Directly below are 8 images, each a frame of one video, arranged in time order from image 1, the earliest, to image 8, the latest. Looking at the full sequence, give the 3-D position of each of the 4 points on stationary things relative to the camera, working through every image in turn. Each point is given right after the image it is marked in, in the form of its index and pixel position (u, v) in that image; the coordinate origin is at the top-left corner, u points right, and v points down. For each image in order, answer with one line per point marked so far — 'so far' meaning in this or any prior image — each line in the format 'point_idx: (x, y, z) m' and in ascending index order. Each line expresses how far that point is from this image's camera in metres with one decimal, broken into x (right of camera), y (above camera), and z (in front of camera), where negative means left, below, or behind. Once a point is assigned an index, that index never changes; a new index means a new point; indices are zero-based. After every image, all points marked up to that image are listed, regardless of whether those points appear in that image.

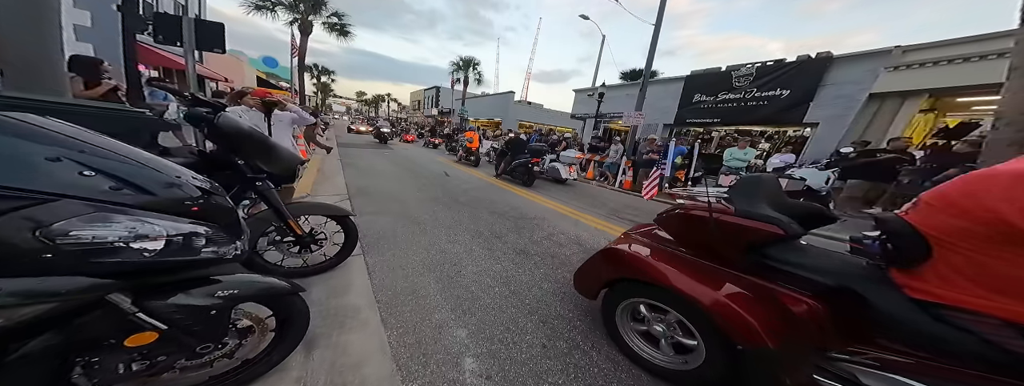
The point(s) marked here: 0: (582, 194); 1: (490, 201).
0: (+1.7, 0.0, +6.3) m
1: (-0.5, -0.2, +5.0) m
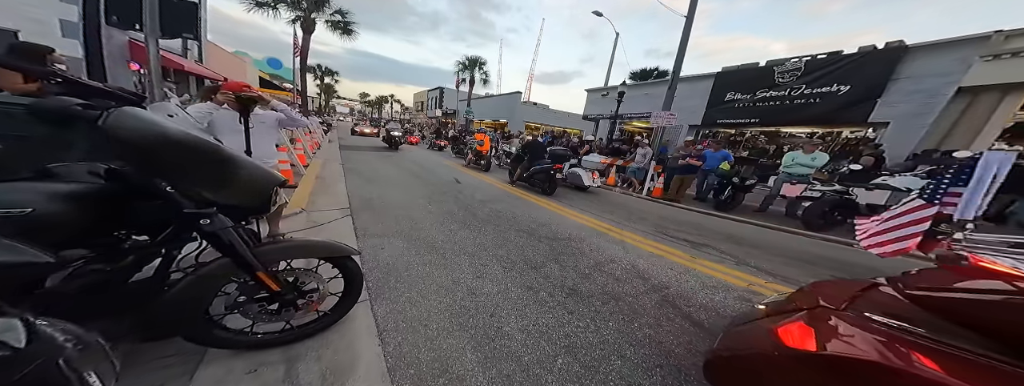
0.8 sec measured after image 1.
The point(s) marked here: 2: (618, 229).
0: (+2.1, -0.2, +5.6) m
1: (-0.1, -0.4, +4.4) m
2: (+1.5, -0.5, +3.7) m
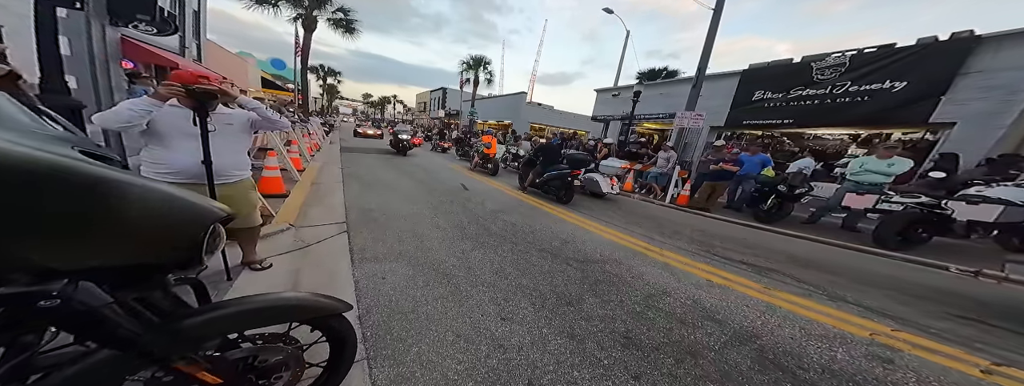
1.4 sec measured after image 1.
0: (+2.4, -0.4, +5.1) m
1: (+0.2, -0.6, +3.9) m
2: (+1.8, -0.7, +3.2) m
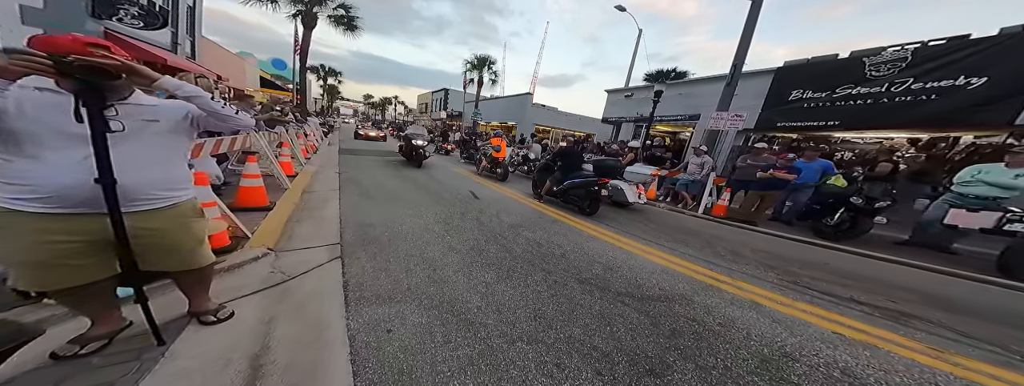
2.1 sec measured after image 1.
0: (+2.8, -0.6, +4.5) m
1: (+0.6, -0.8, +3.2) m
2: (+2.1, -0.8, +2.6) m
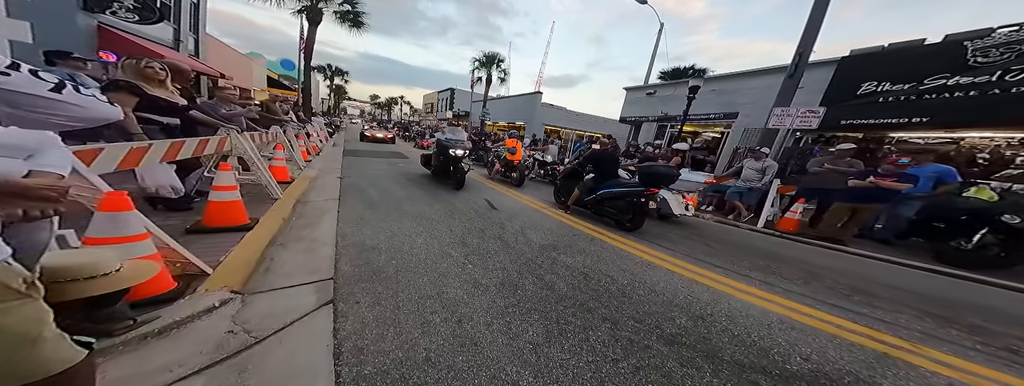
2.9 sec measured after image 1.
0: (+3.2, -0.8, +3.7) m
1: (+1.0, -0.9, +2.5) m
2: (+2.6, -1.0, +1.8) m
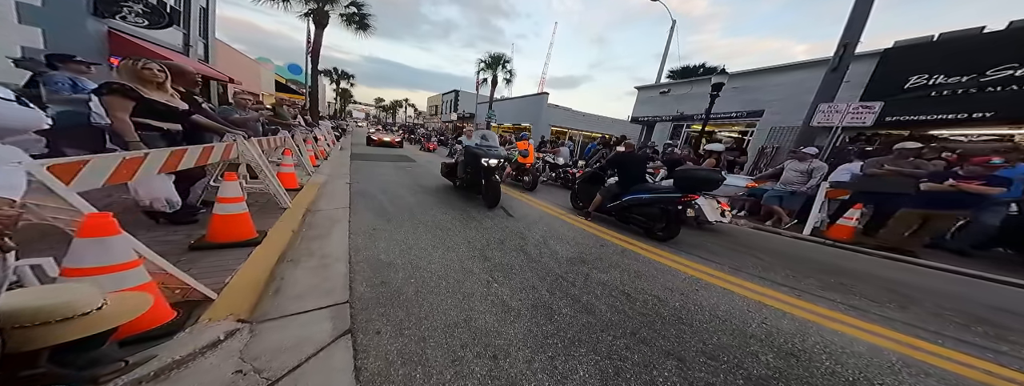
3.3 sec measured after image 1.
0: (+3.6, -0.8, +3.3) m
1: (+1.3, -1.0, +2.1) m
2: (+2.9, -1.1, +1.4) m
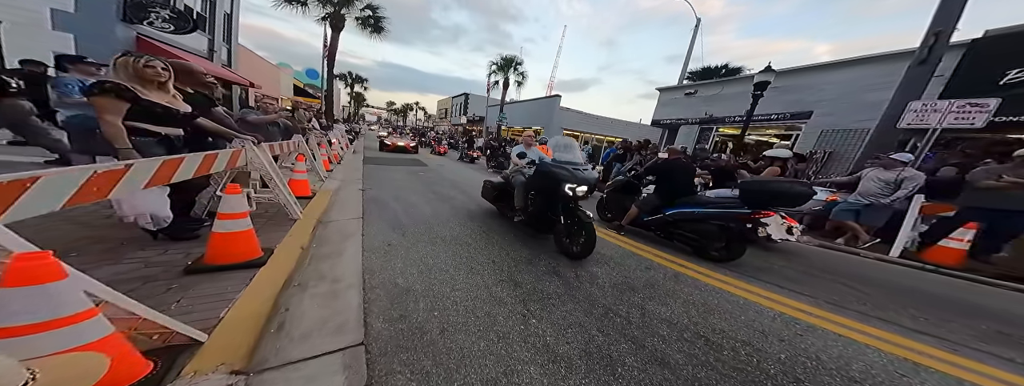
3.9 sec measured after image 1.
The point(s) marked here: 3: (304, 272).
0: (+4.0, -1.0, +2.7) m
1: (+1.7, -1.2, +1.6) m
2: (+3.3, -1.2, +0.8) m
3: (-1.8, -0.6, +2.6) m
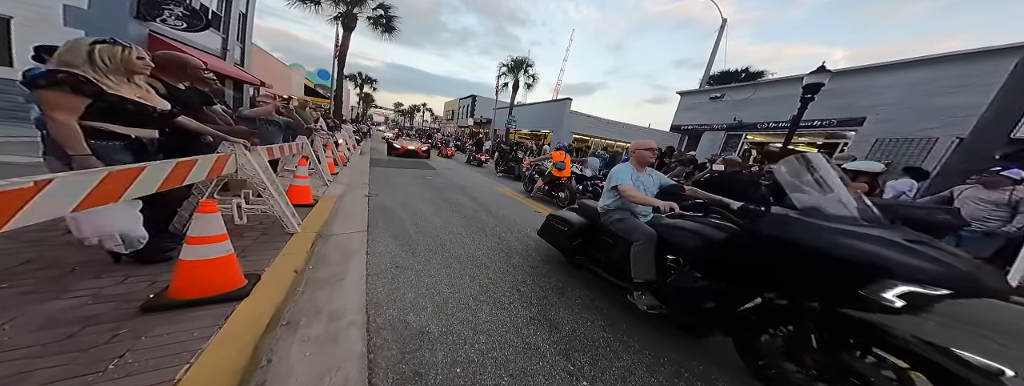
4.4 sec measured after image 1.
0: (+4.4, -1.3, +2.0) m
1: (+2.1, -1.4, +1.0) m
2: (+3.6, -1.5, +0.2) m
3: (-1.5, -0.8, +2.0) m
